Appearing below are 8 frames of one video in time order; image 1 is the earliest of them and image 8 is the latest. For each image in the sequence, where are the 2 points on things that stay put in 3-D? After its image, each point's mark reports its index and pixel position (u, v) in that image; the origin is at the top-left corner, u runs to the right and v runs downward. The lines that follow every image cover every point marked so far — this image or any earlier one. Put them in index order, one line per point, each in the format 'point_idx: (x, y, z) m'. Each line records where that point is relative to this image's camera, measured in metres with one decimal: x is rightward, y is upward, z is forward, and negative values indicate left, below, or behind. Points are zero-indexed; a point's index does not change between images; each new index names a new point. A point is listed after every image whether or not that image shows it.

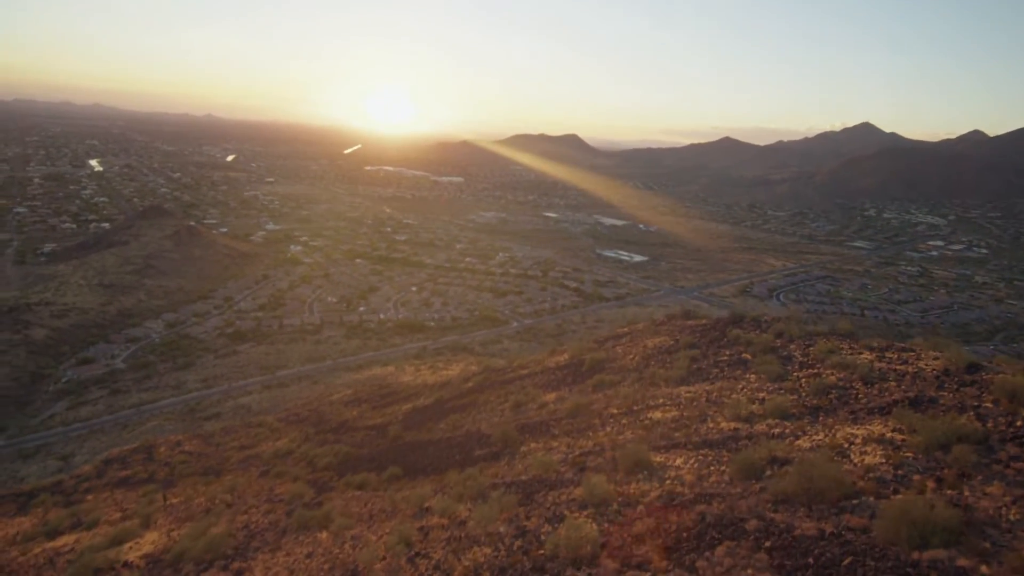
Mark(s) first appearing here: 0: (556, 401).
0: (+1.5, -3.6, +18.6) m
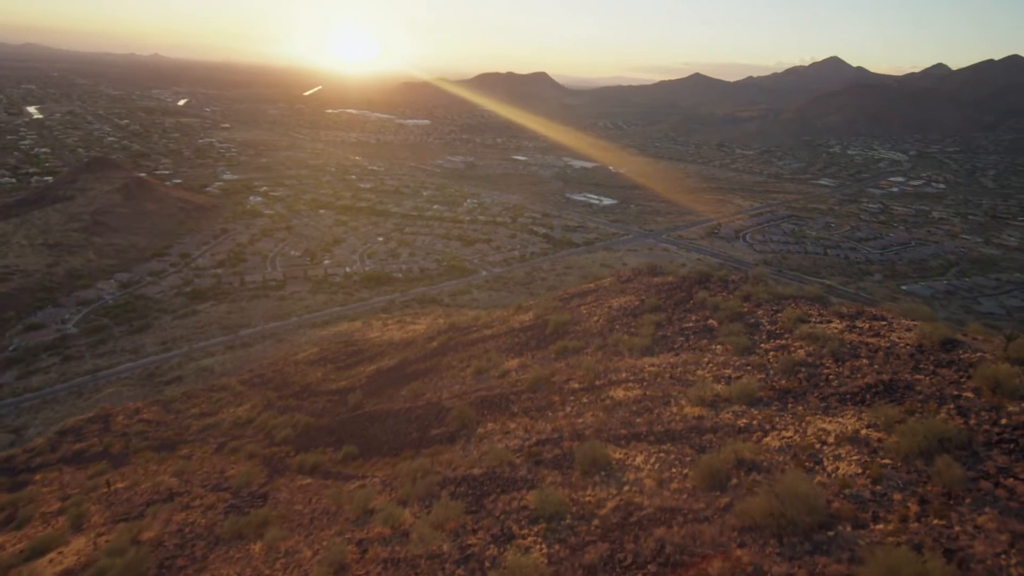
0: (+0.3, -2.5, +17.9) m
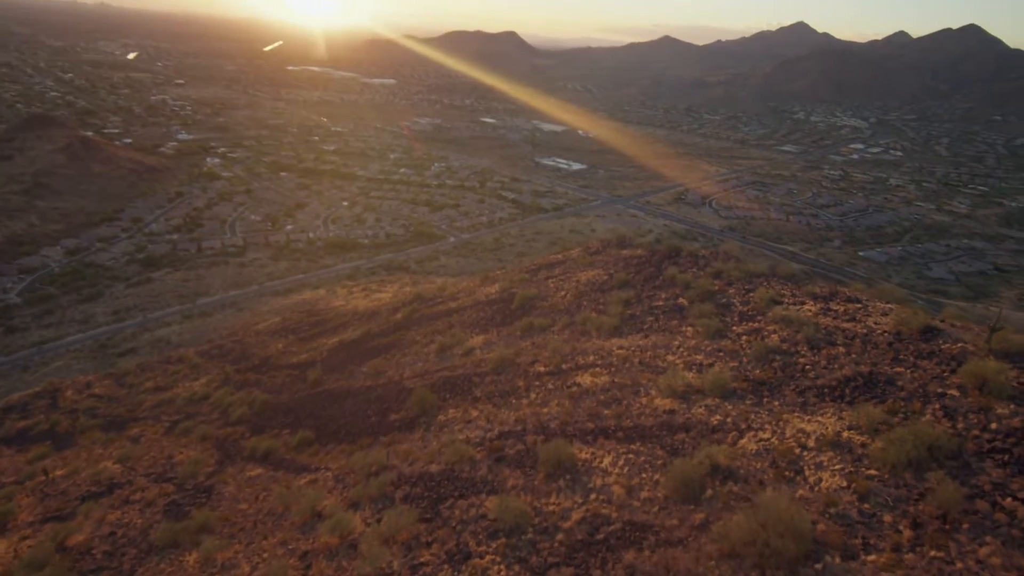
0: (-0.8, -1.8, +17.2) m
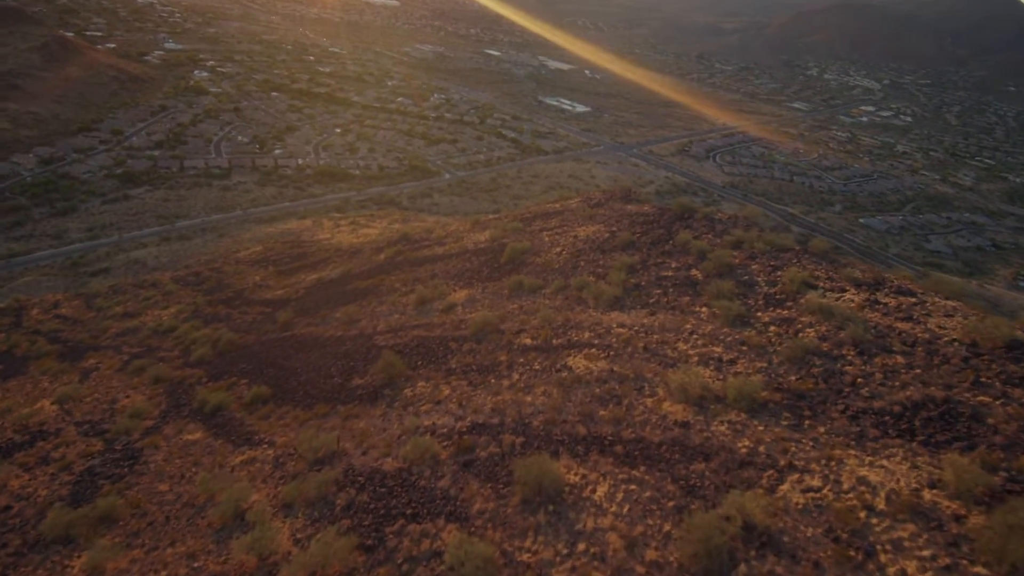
0: (-1.2, -0.4, +15.4) m
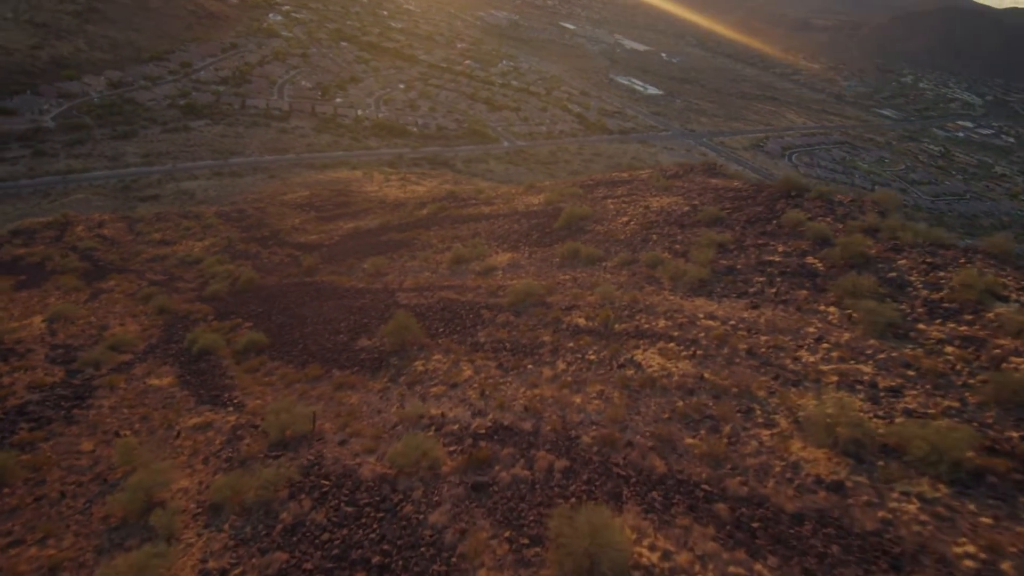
0: (-0.1, +0.4, +13.0) m
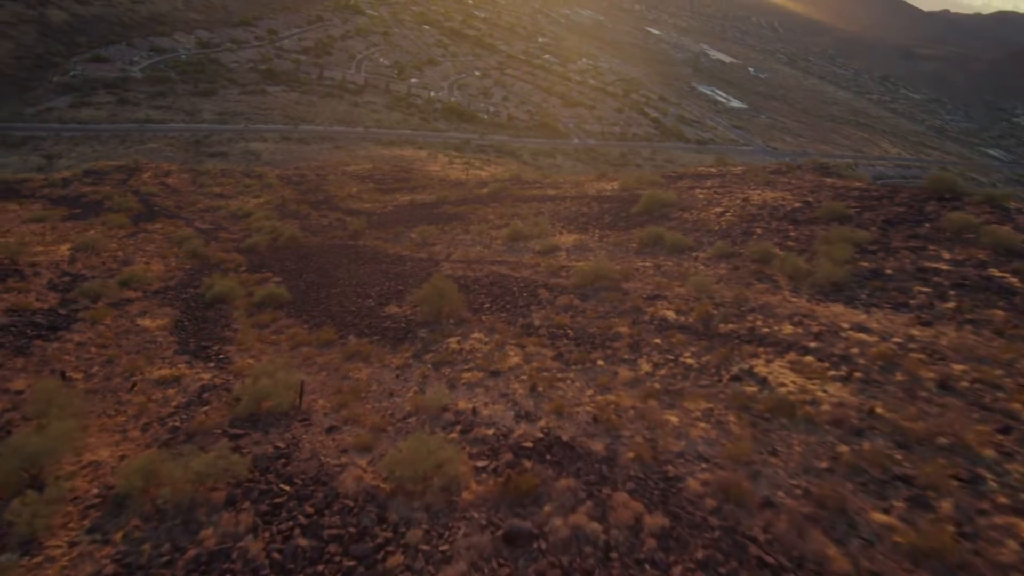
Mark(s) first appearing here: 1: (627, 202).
0: (+1.2, +0.7, +11.0) m
1: (+2.9, +2.2, +14.5) m
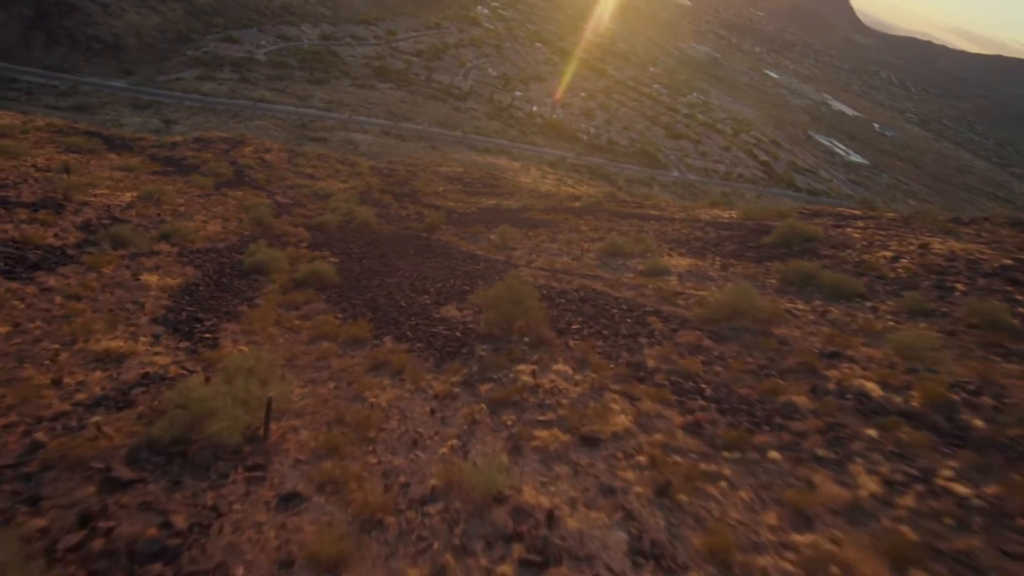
0: (+2.7, +0.2, +8.7) m
1: (+5.0, +1.2, +12.0) m
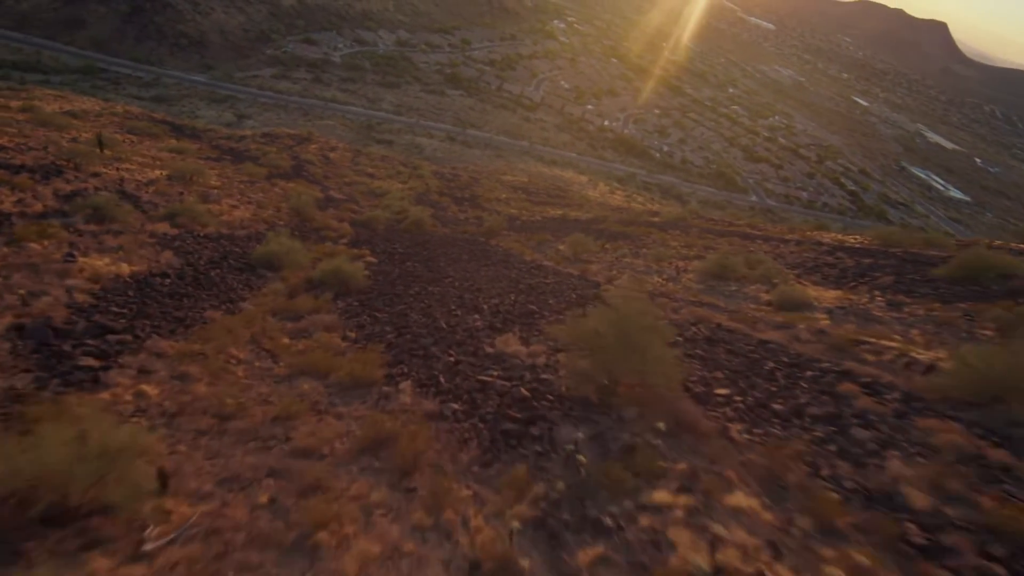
0: (+3.6, -0.3, +6.1) m
1: (+6.3, +0.5, +9.2) m
